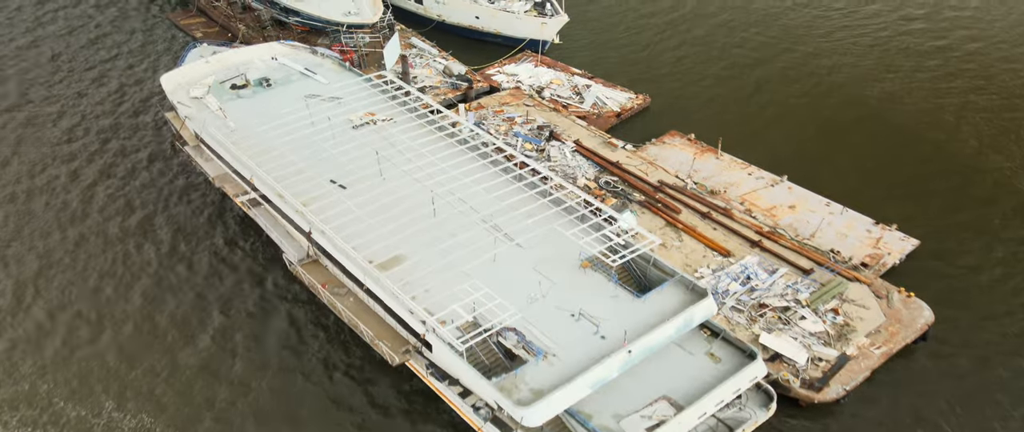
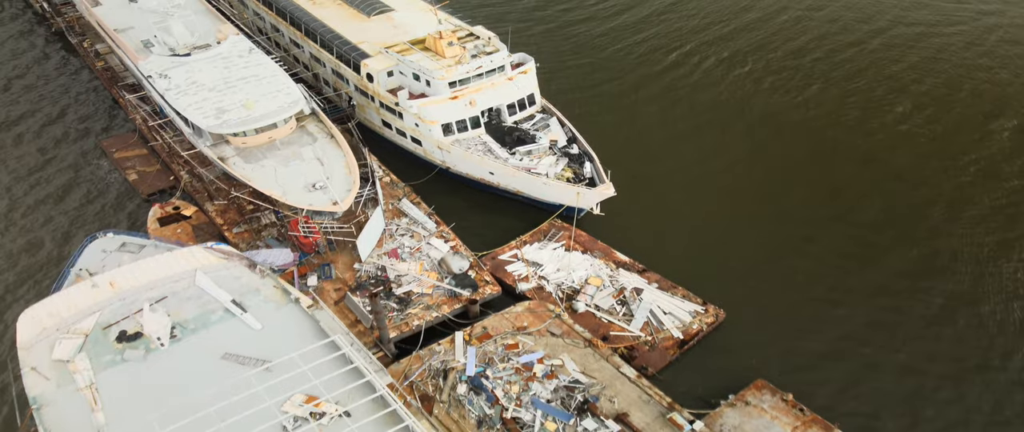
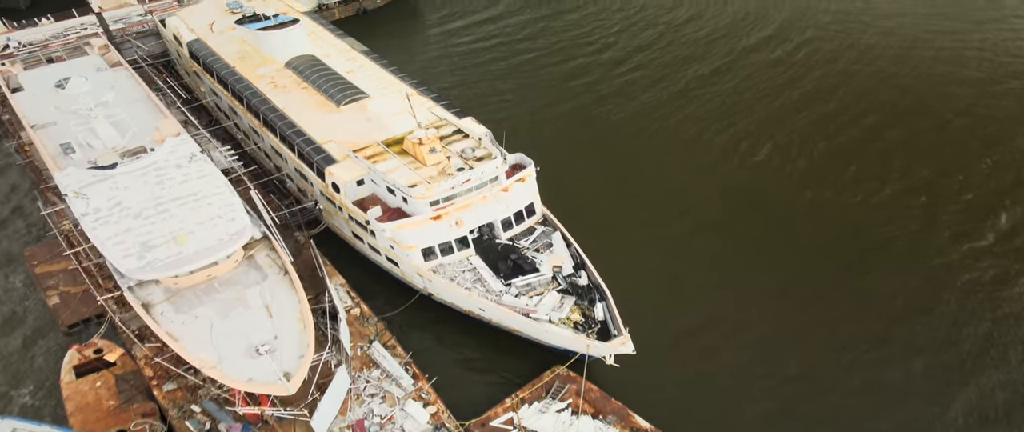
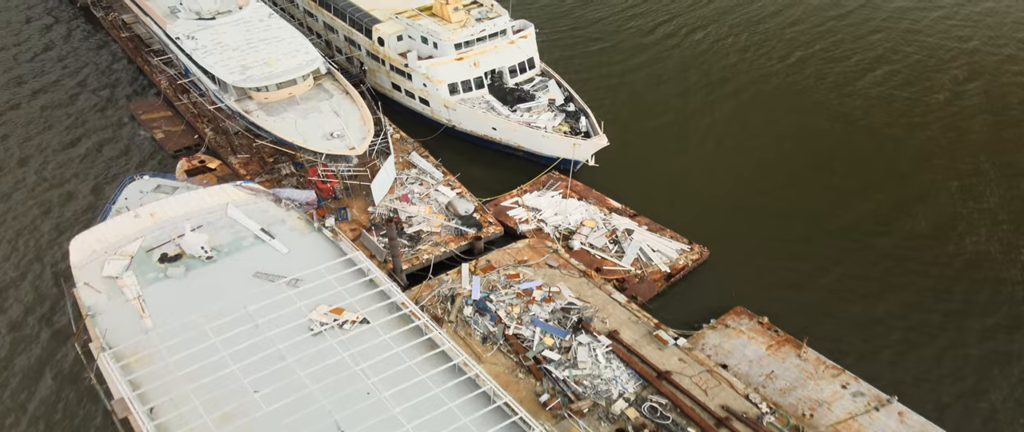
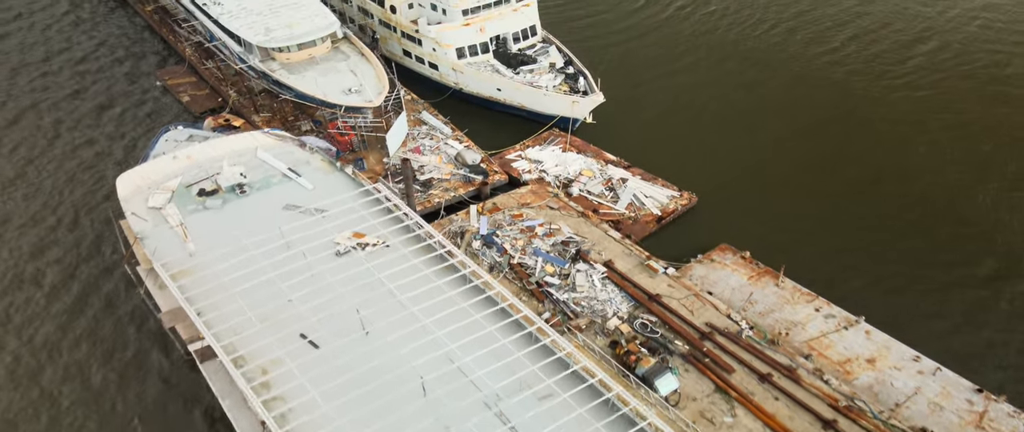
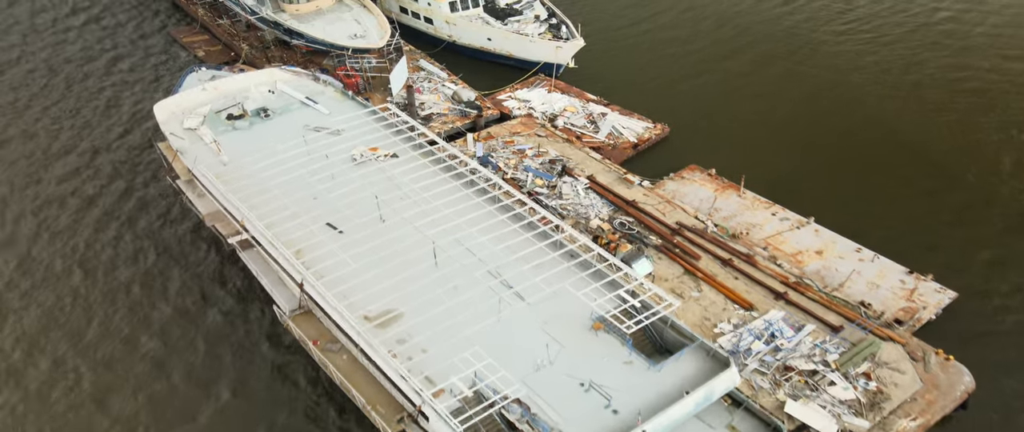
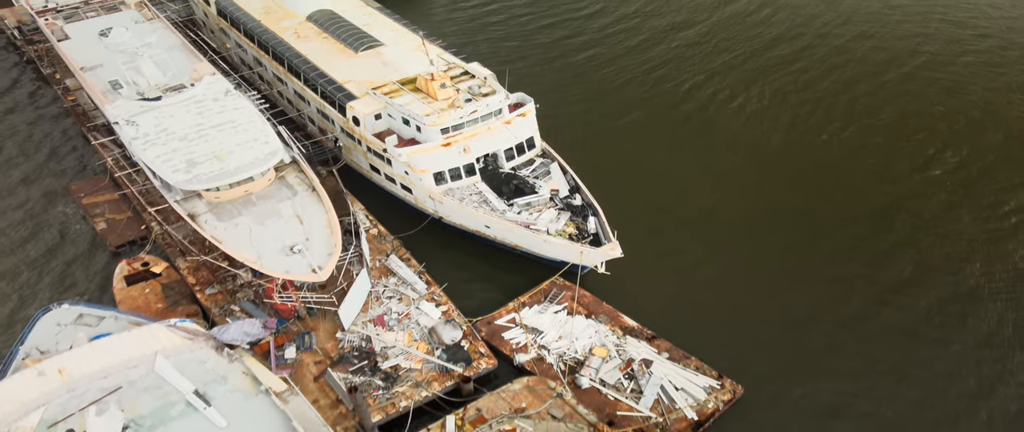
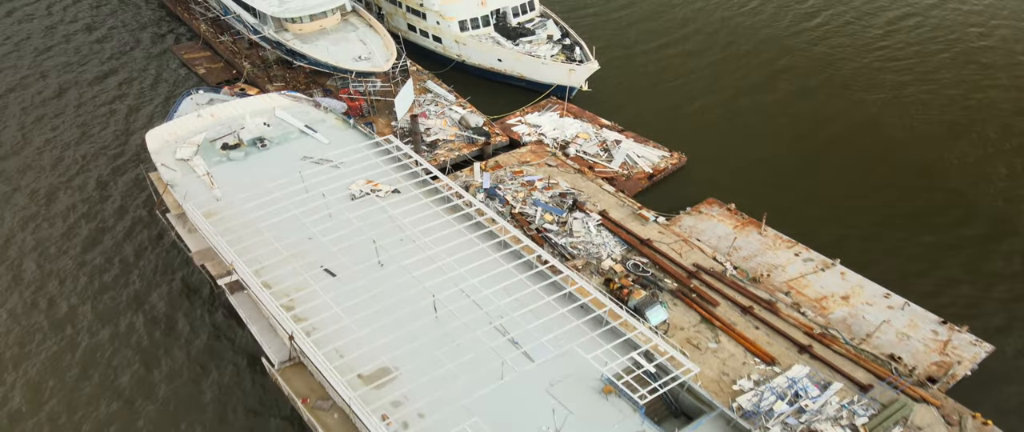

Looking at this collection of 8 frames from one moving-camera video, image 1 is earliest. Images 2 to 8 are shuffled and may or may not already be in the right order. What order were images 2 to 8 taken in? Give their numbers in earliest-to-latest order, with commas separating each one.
6, 8, 5, 4, 2, 7, 3
